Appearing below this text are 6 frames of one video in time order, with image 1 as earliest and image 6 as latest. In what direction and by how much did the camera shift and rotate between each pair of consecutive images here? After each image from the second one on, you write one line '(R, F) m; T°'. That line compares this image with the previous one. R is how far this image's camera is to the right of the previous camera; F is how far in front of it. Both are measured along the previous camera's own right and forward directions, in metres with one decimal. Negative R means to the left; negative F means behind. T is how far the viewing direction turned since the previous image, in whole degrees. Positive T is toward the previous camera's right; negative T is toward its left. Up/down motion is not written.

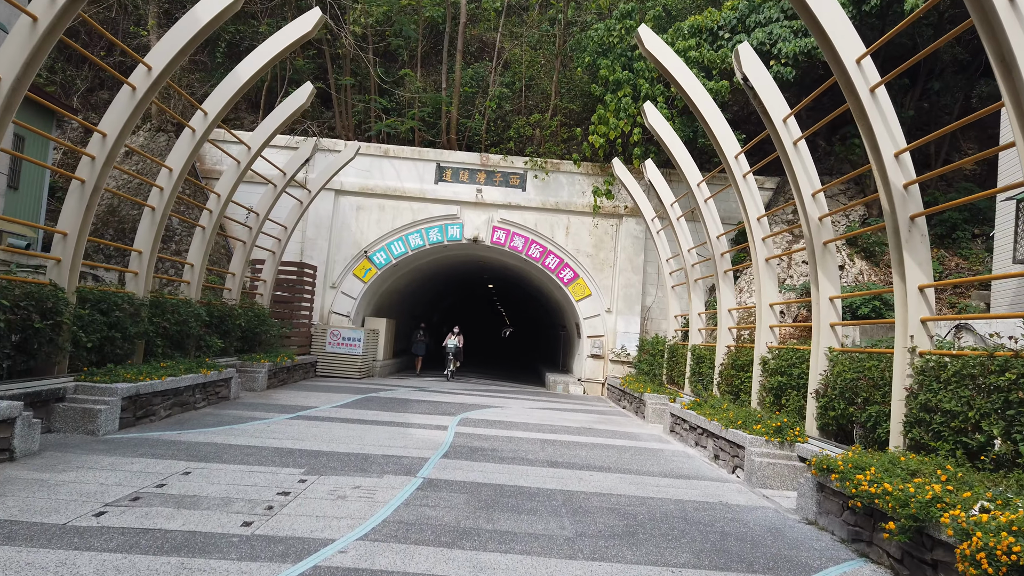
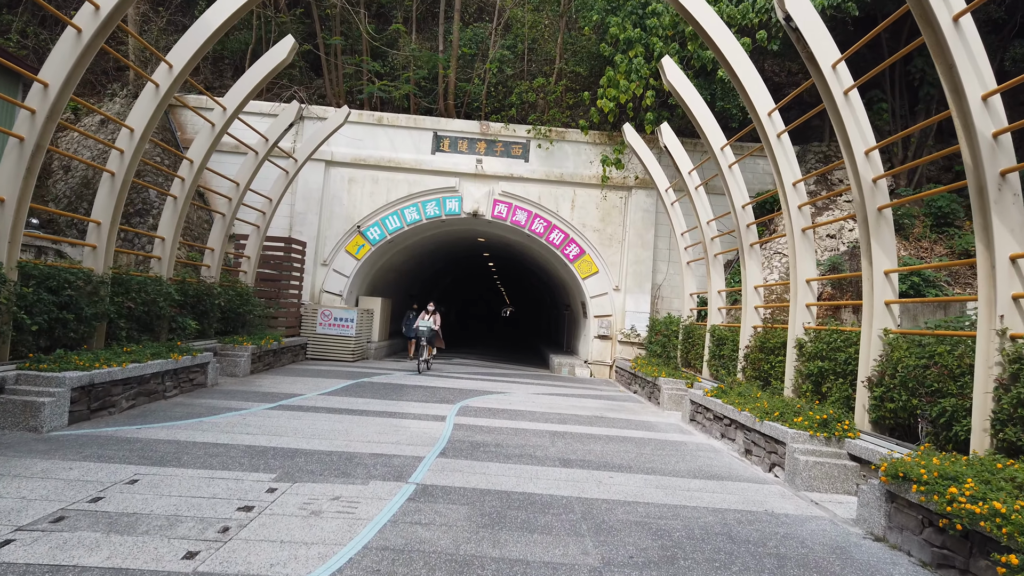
(-0.1, +0.9) m; 0°
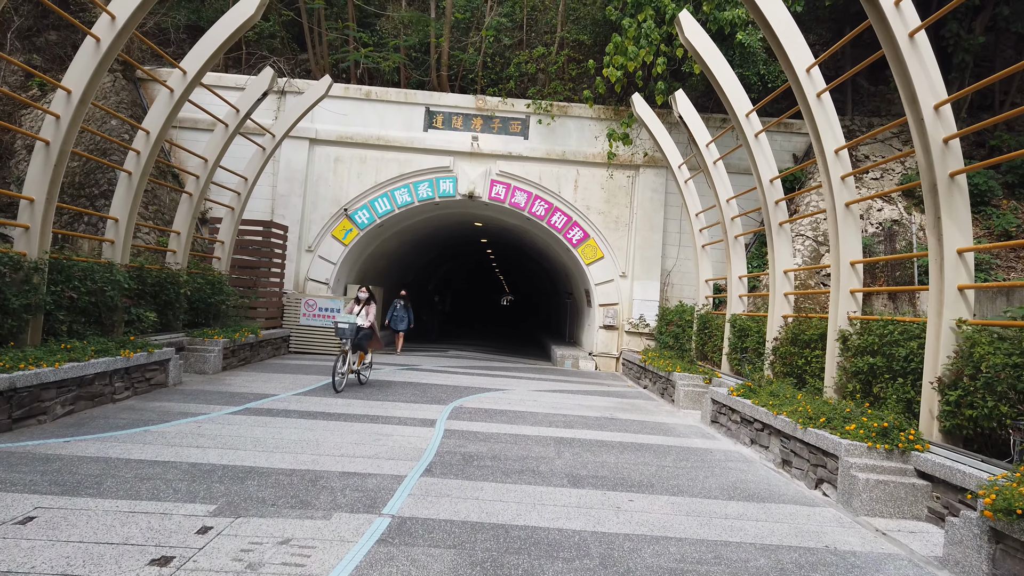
(0.0, +1.0) m; 0°
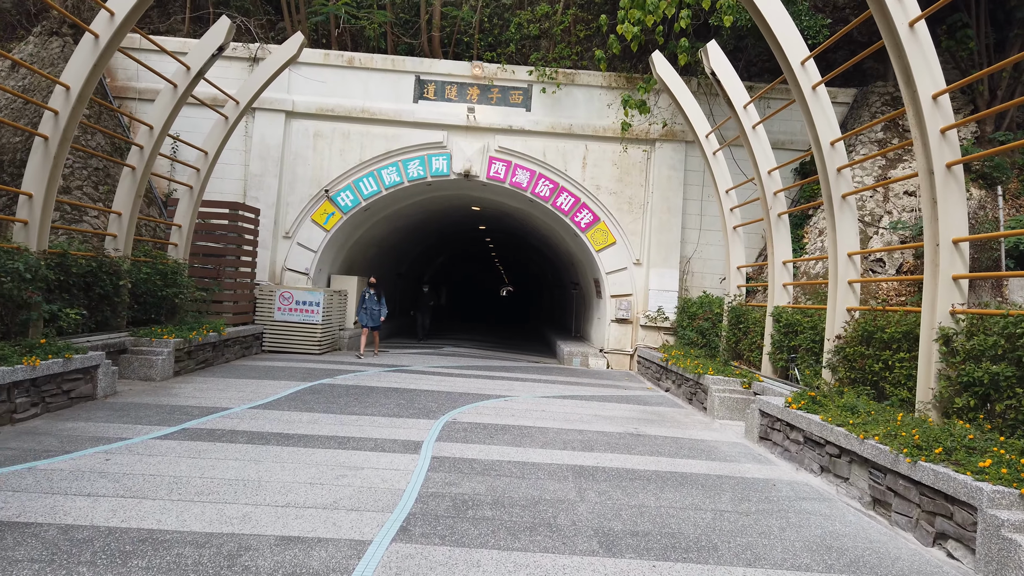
(0.0, +1.5) m; 0°
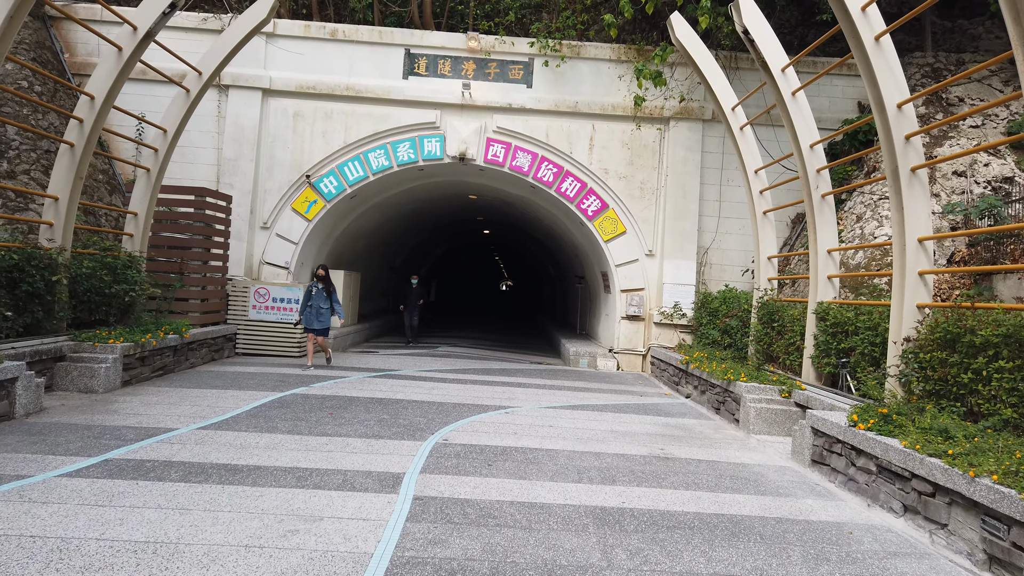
(0.0, +1.1) m; 0°
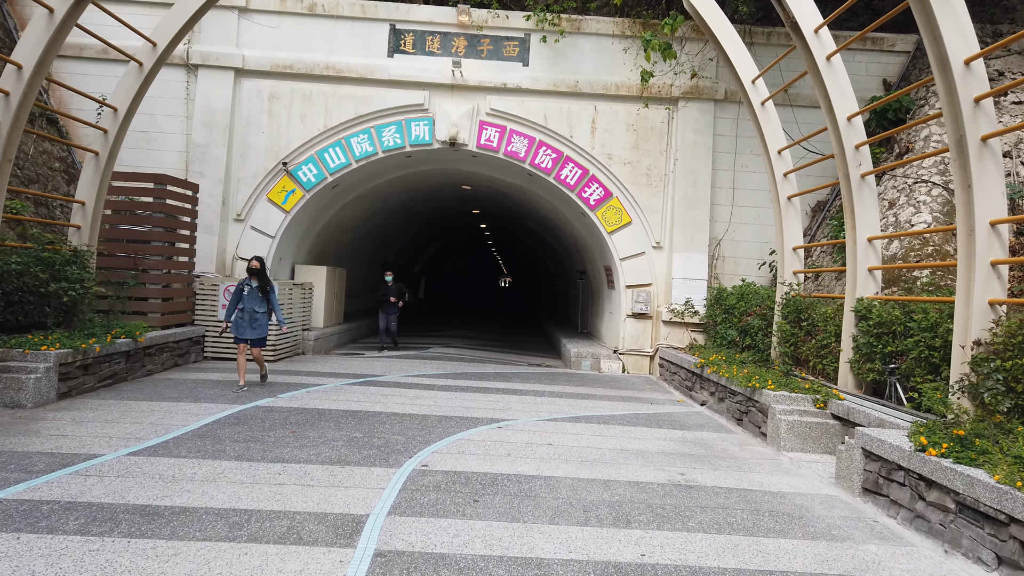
(+0.1, +0.9) m; 0°
